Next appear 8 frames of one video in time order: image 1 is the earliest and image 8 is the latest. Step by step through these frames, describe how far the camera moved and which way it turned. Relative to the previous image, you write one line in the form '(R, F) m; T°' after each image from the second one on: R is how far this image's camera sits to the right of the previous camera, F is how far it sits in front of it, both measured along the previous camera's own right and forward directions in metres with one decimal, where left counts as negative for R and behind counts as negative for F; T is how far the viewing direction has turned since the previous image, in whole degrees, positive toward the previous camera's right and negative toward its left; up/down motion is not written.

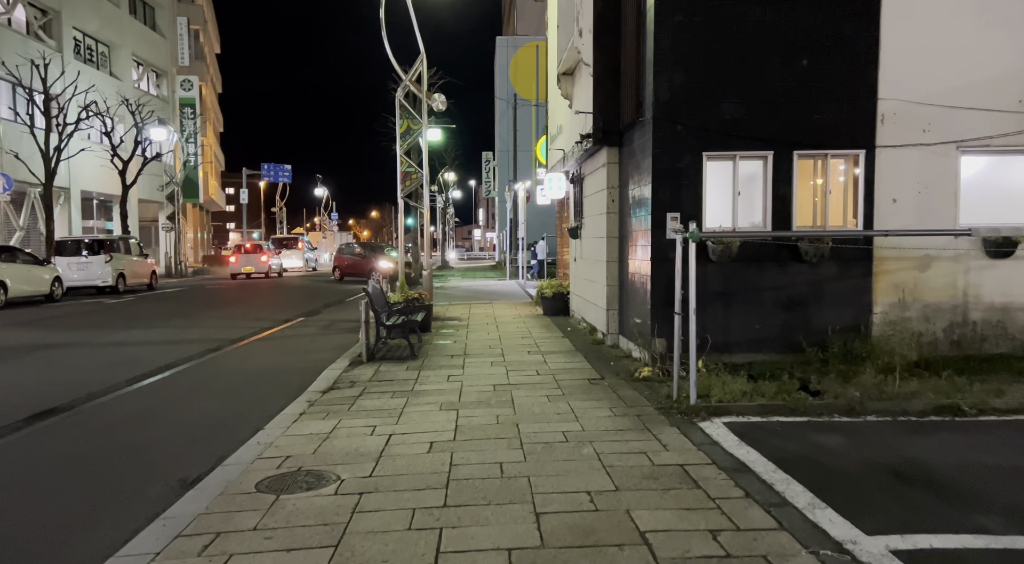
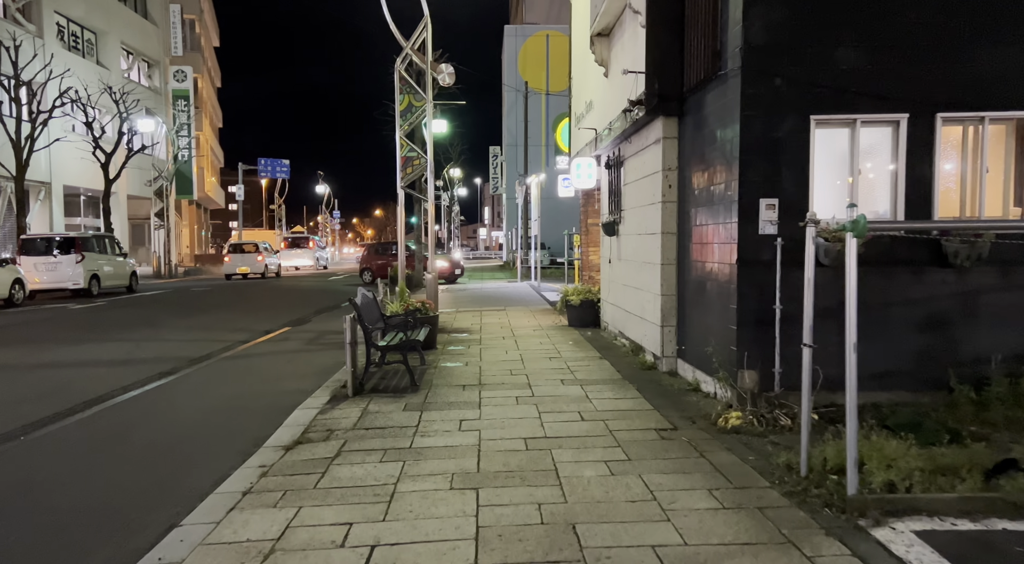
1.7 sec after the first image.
(-0.3, +2.6) m; 0°
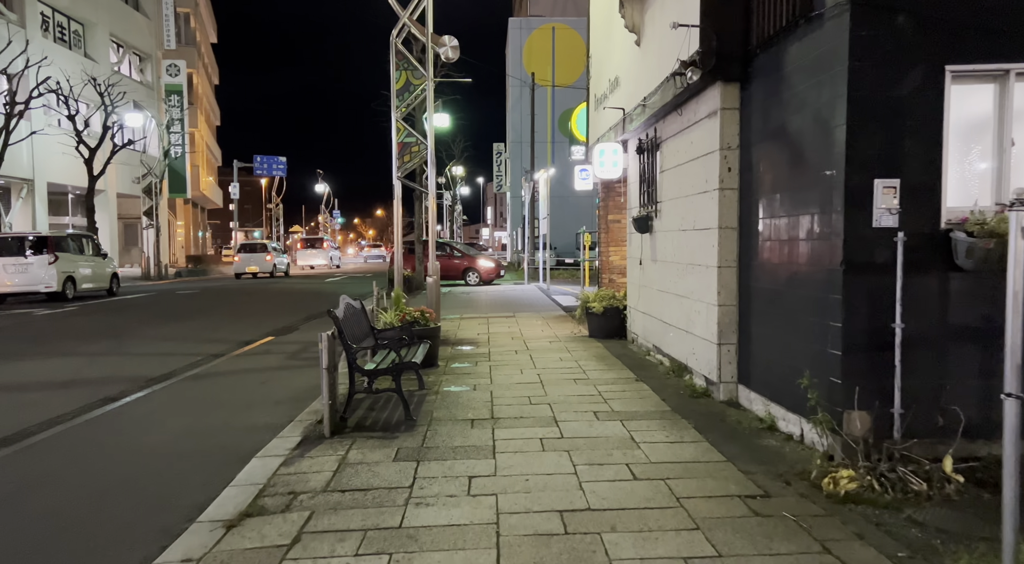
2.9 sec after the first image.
(-0.2, +1.9) m; 0°
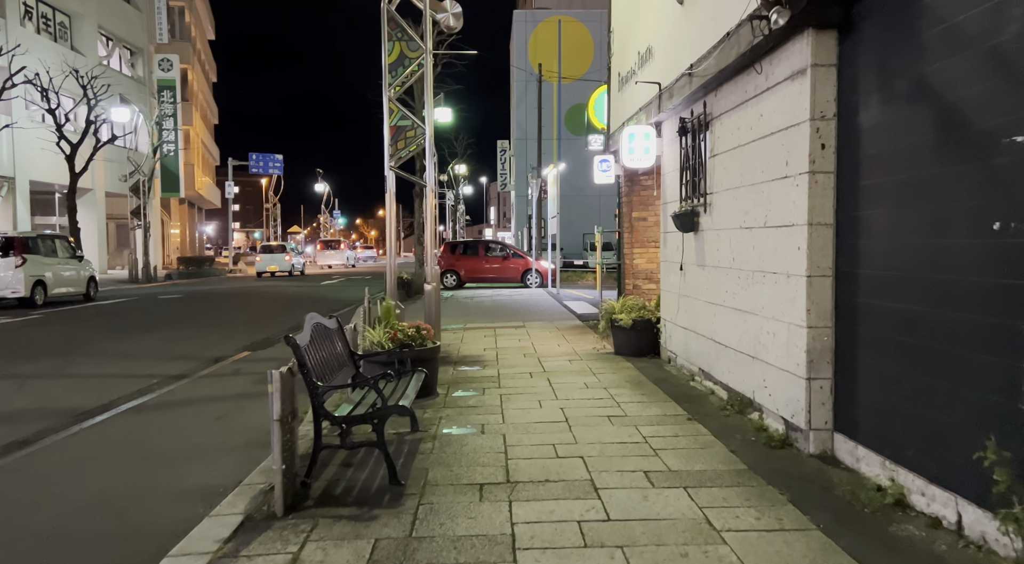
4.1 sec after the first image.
(-0.1, +1.9) m; 0°
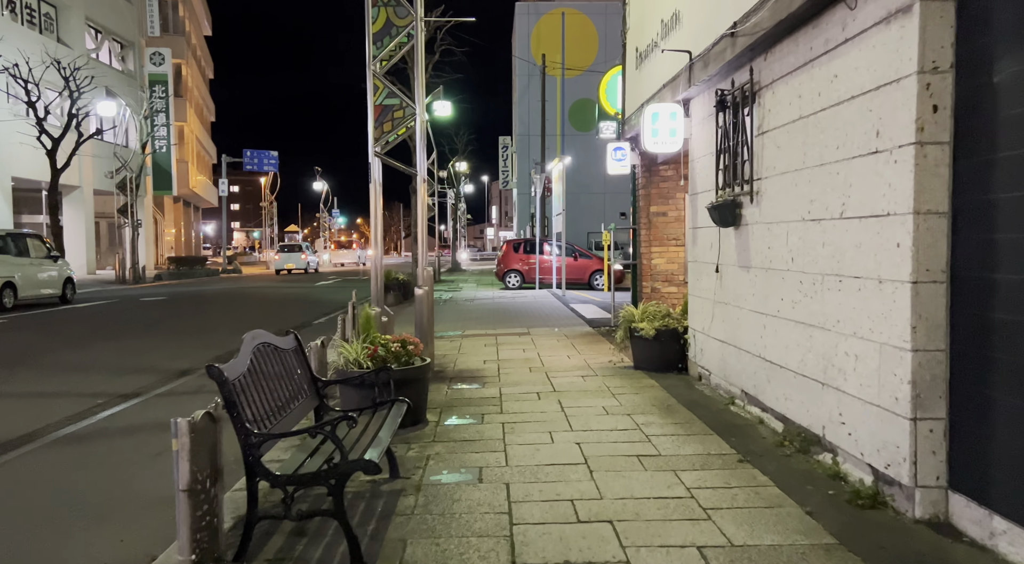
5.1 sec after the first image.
(0.0, +1.4) m; 0°
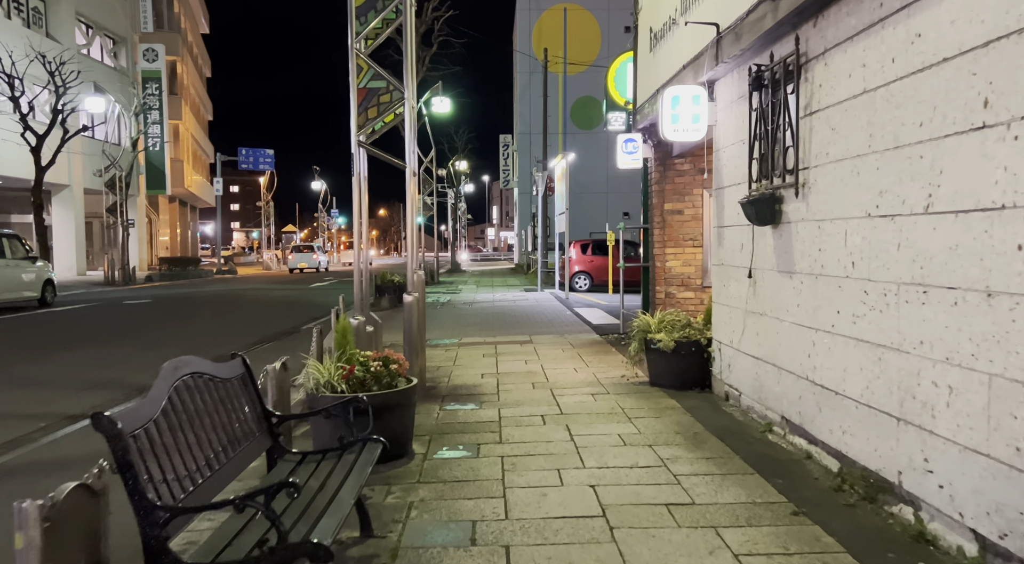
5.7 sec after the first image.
(0.0, +1.1) m; 0°
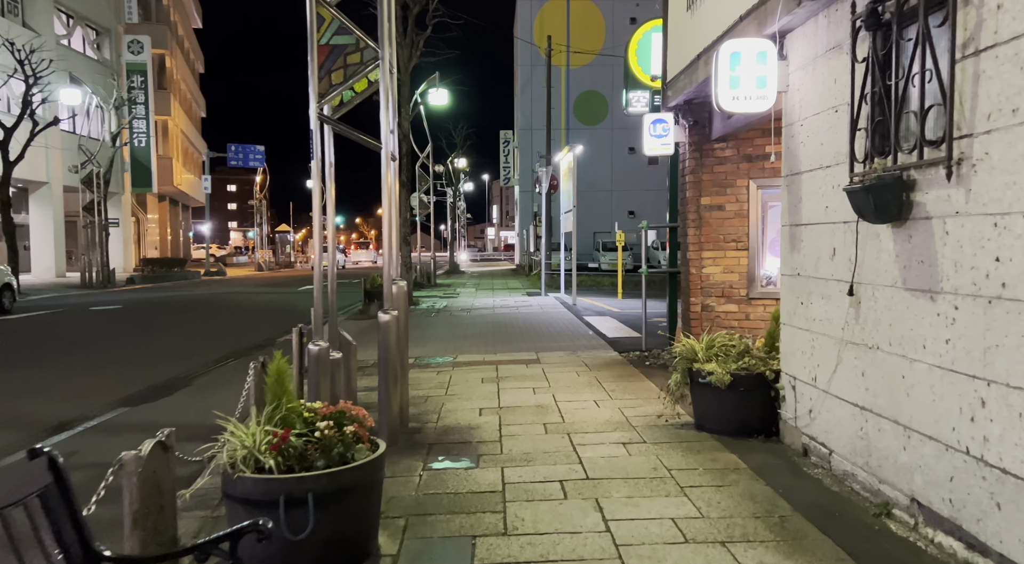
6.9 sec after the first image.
(-0.1, +1.9) m; 0°
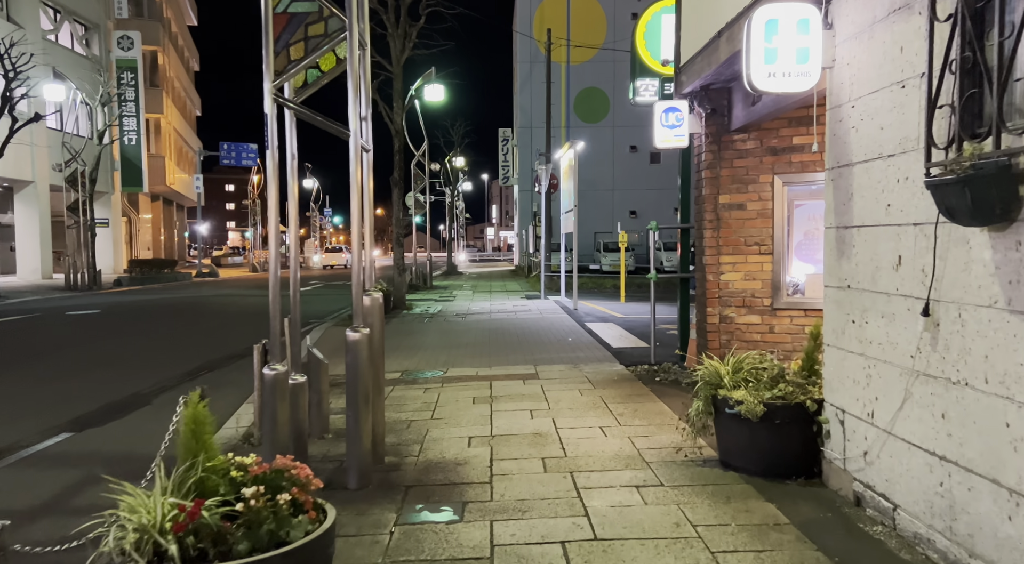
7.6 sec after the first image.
(+0.1, +1.0) m; 0°
